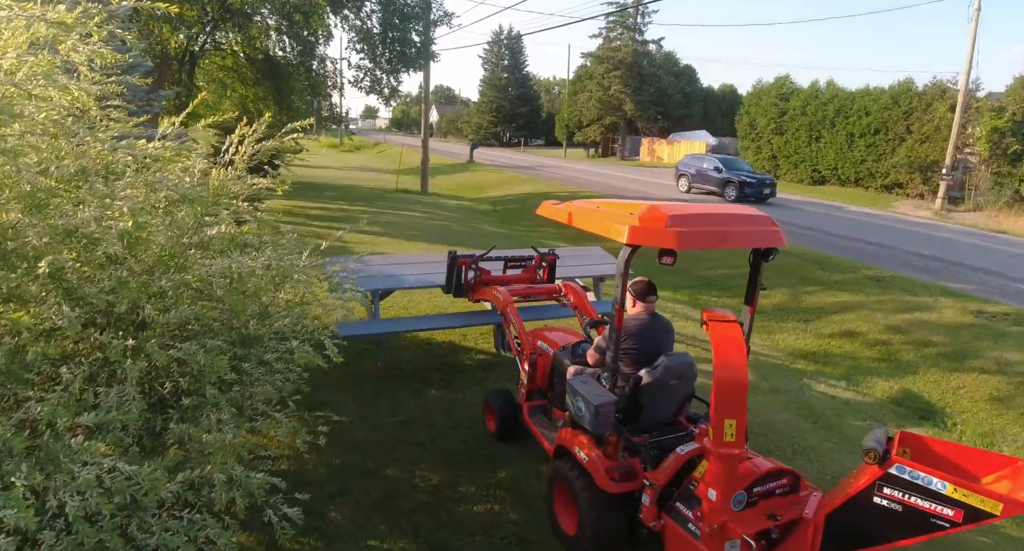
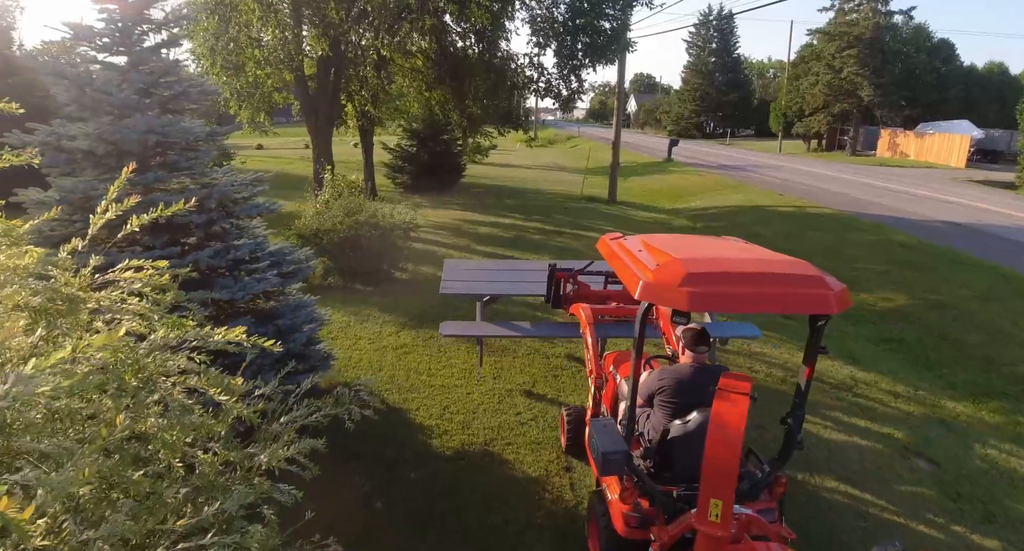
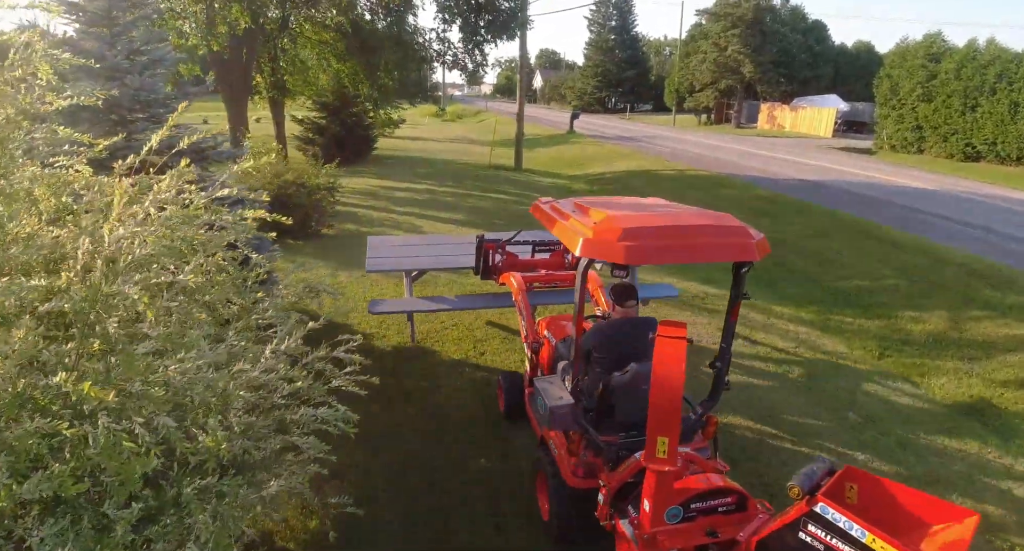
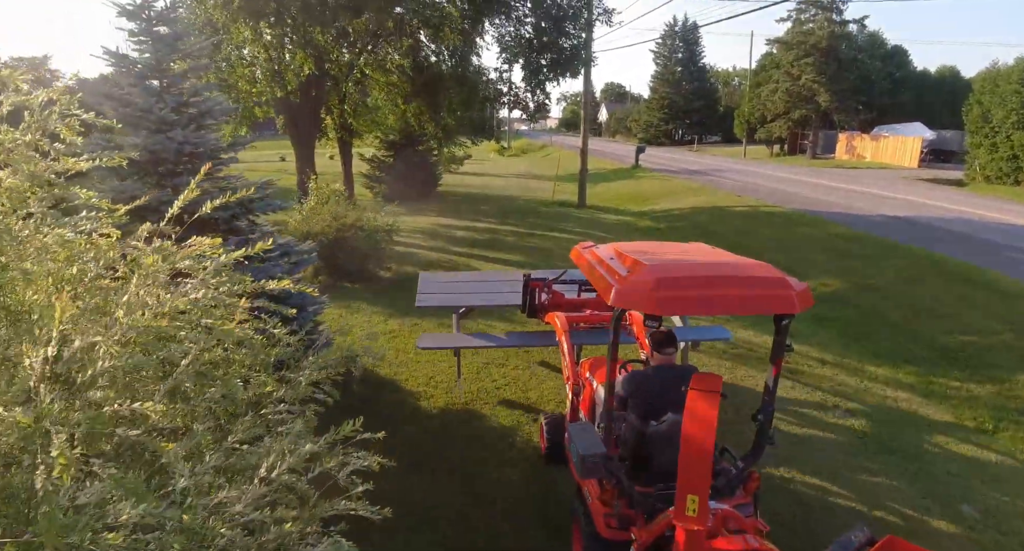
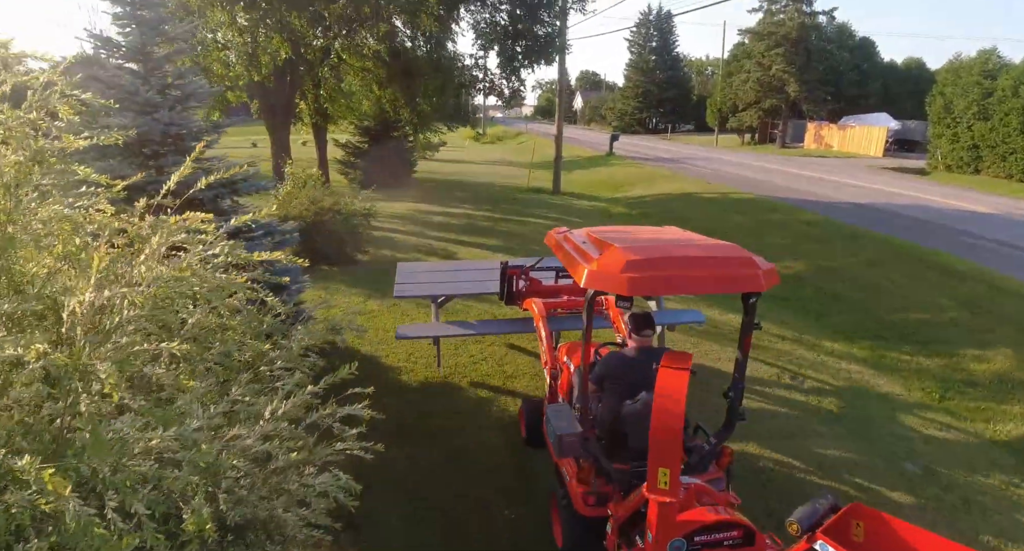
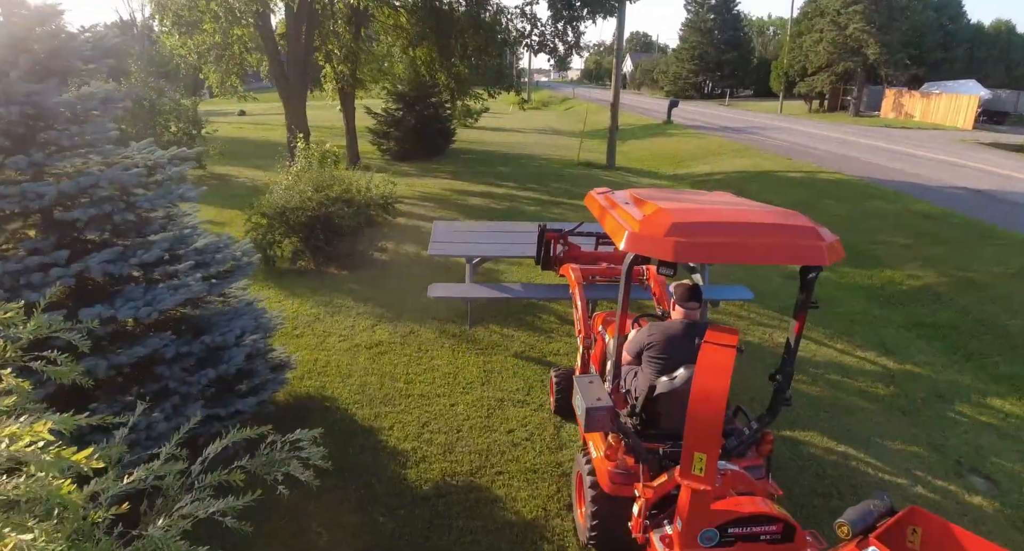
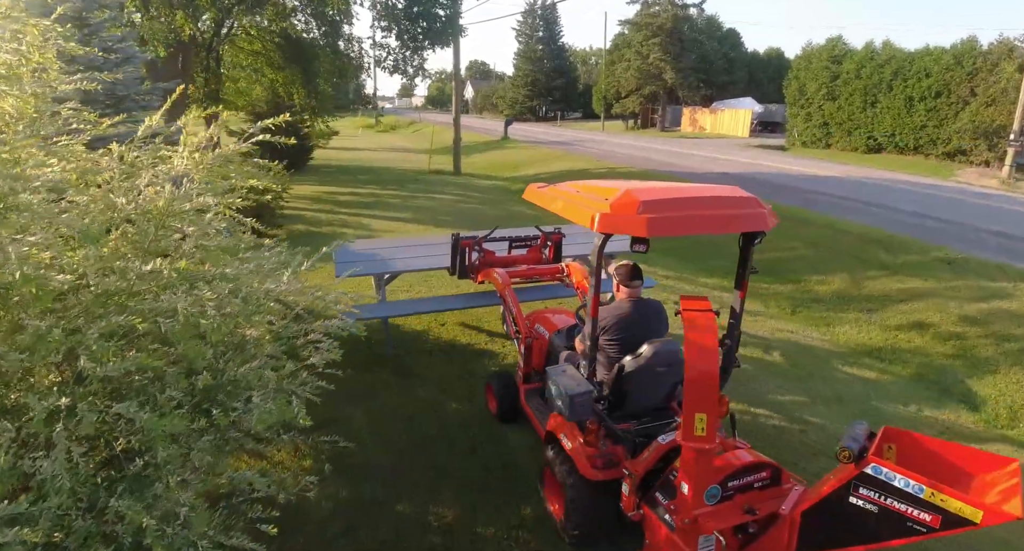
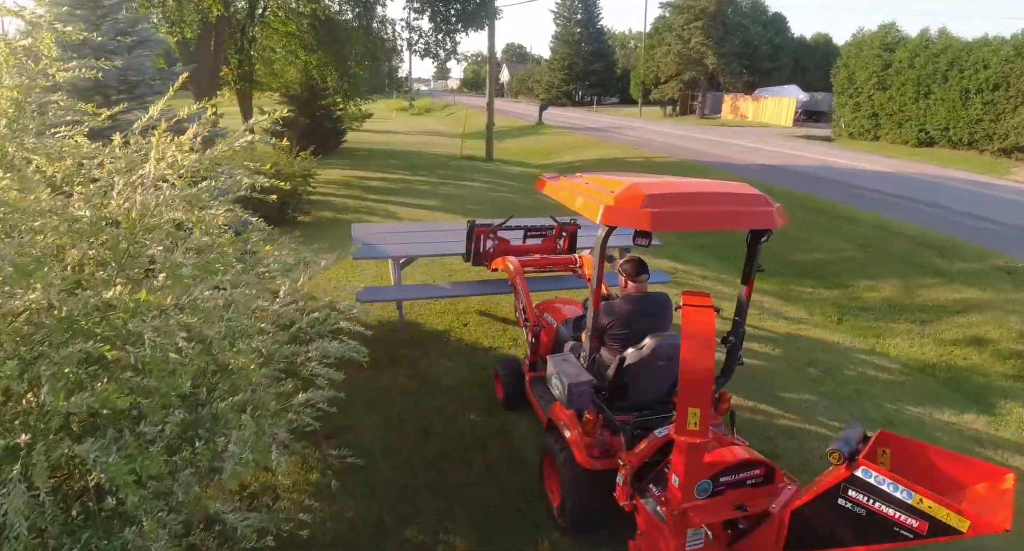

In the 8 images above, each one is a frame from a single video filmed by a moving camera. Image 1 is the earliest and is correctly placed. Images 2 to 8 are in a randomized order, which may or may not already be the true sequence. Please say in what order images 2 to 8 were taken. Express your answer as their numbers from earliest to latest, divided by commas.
7, 8, 3, 5, 4, 2, 6
